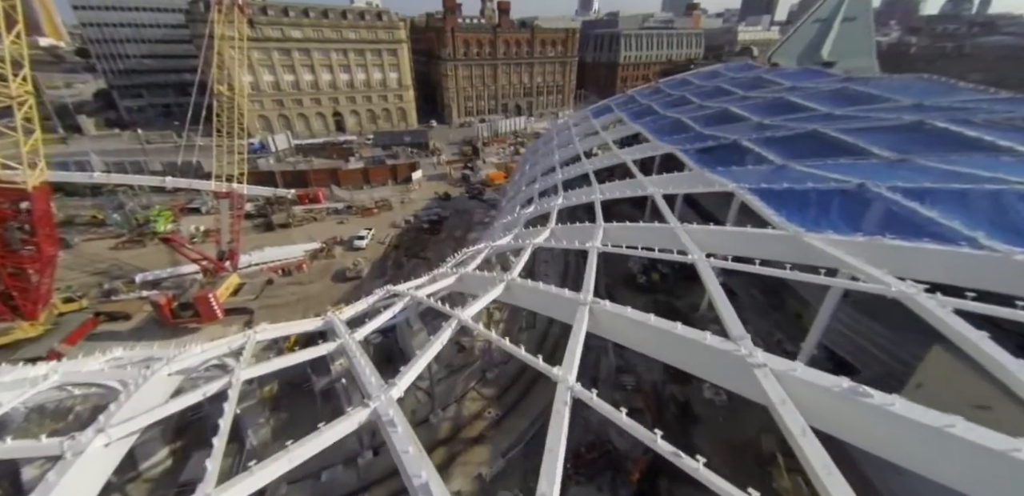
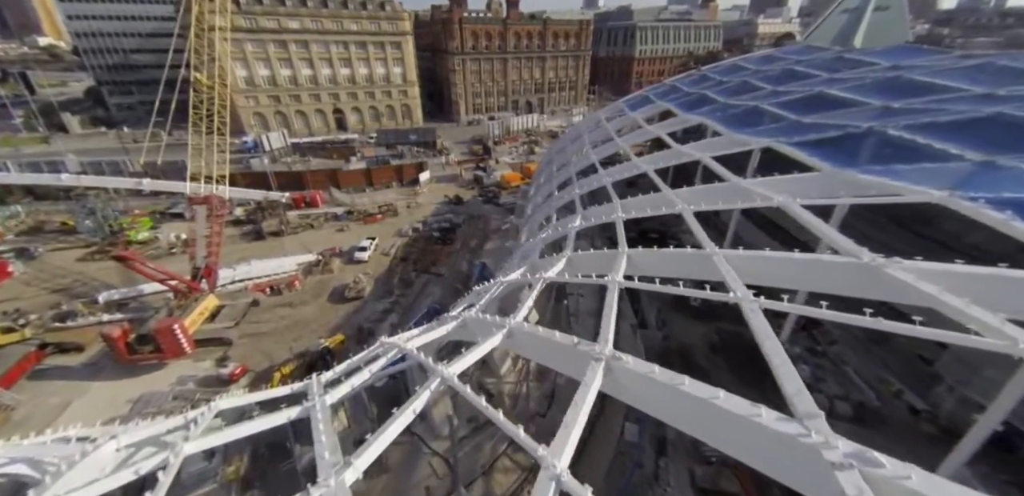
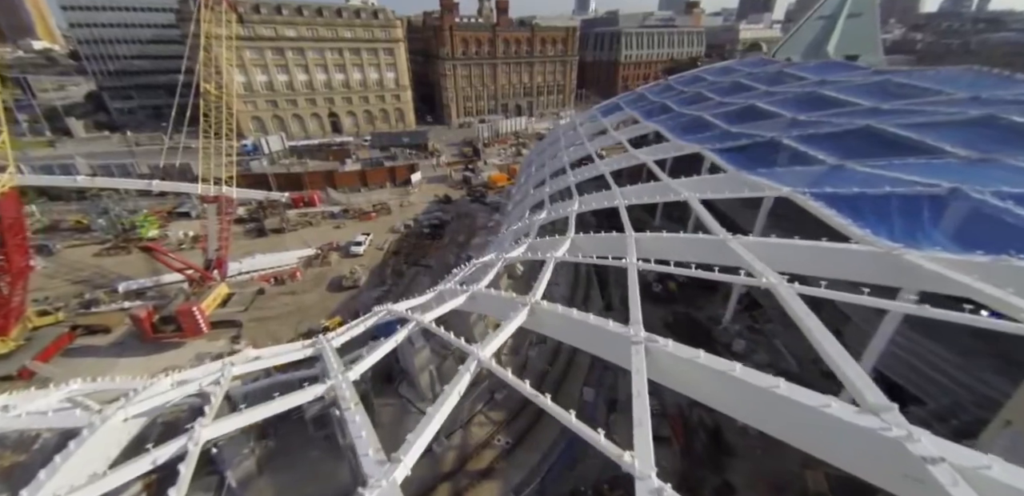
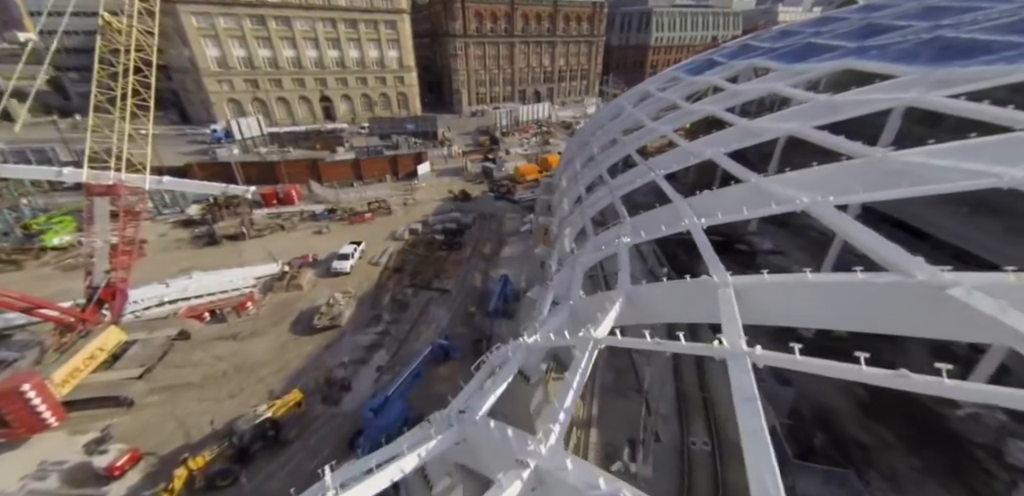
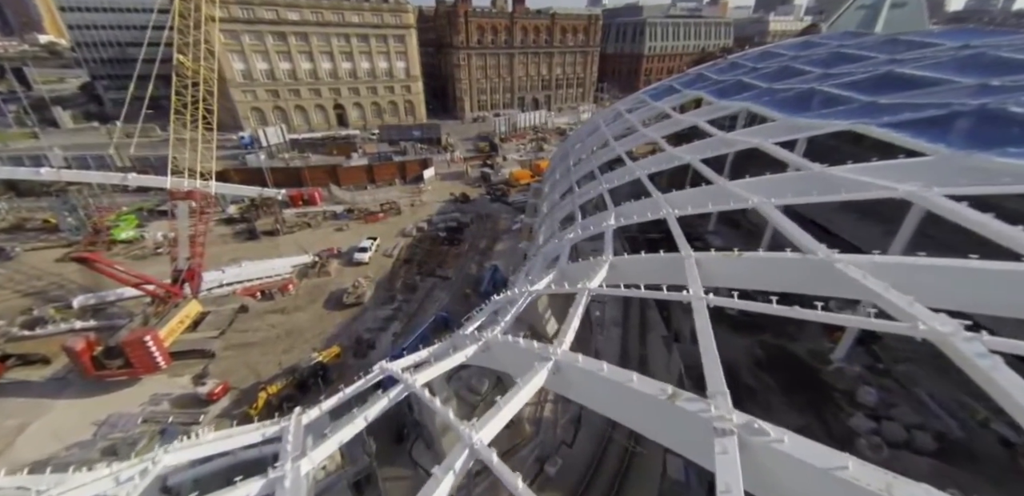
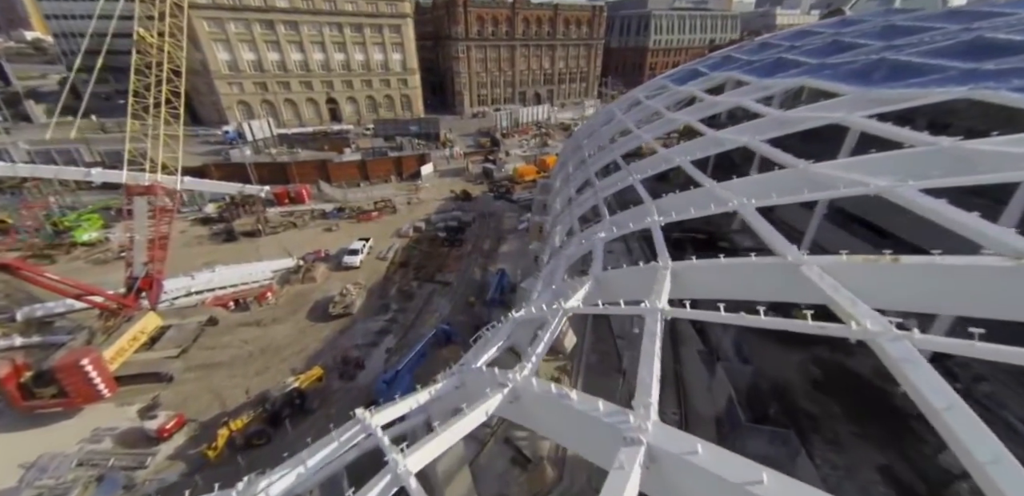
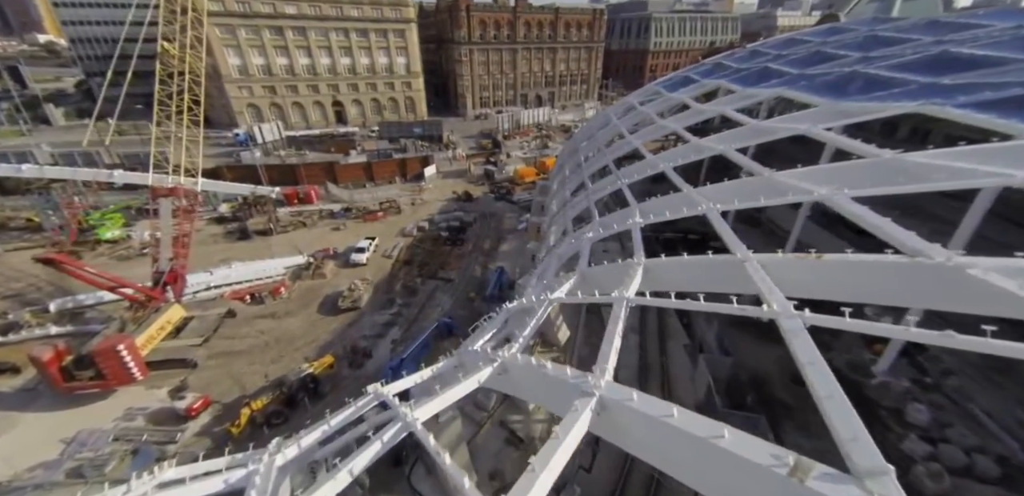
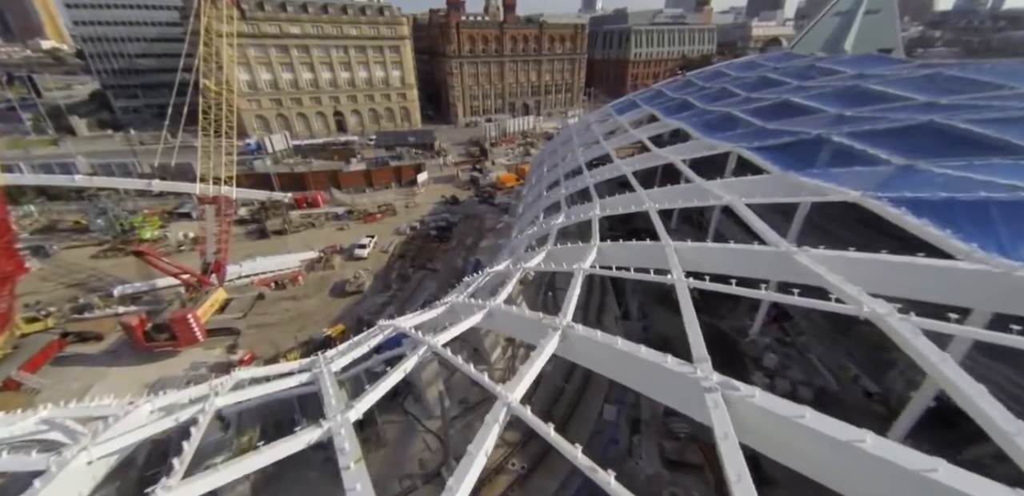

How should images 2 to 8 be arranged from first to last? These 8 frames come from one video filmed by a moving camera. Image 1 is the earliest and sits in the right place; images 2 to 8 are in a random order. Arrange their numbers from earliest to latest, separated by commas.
3, 8, 2, 5, 7, 6, 4
